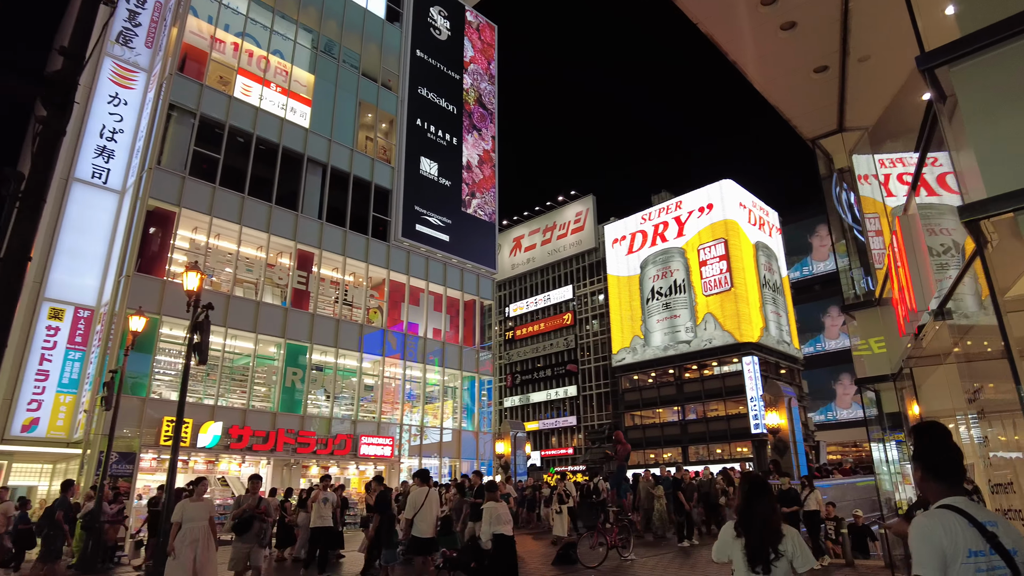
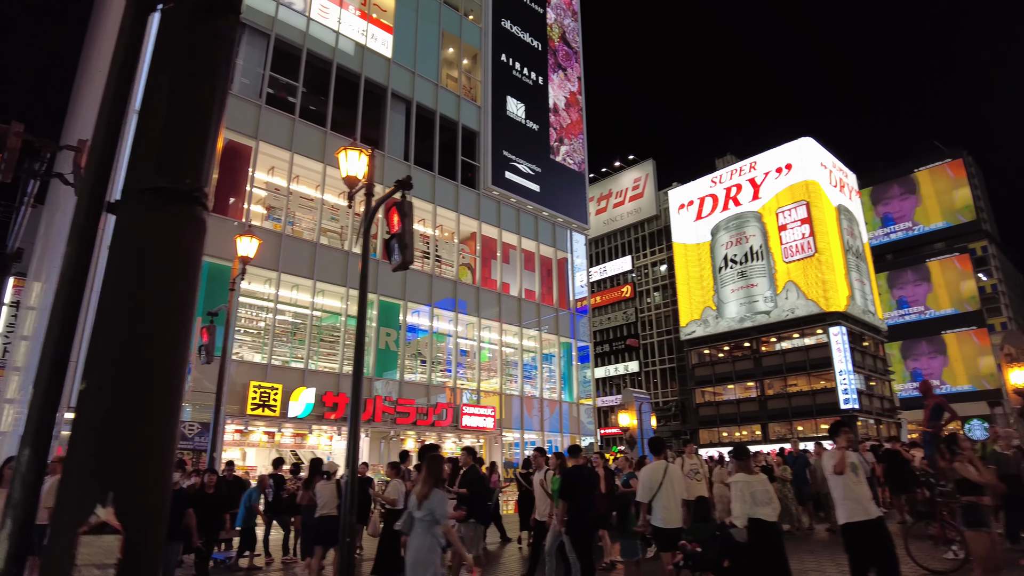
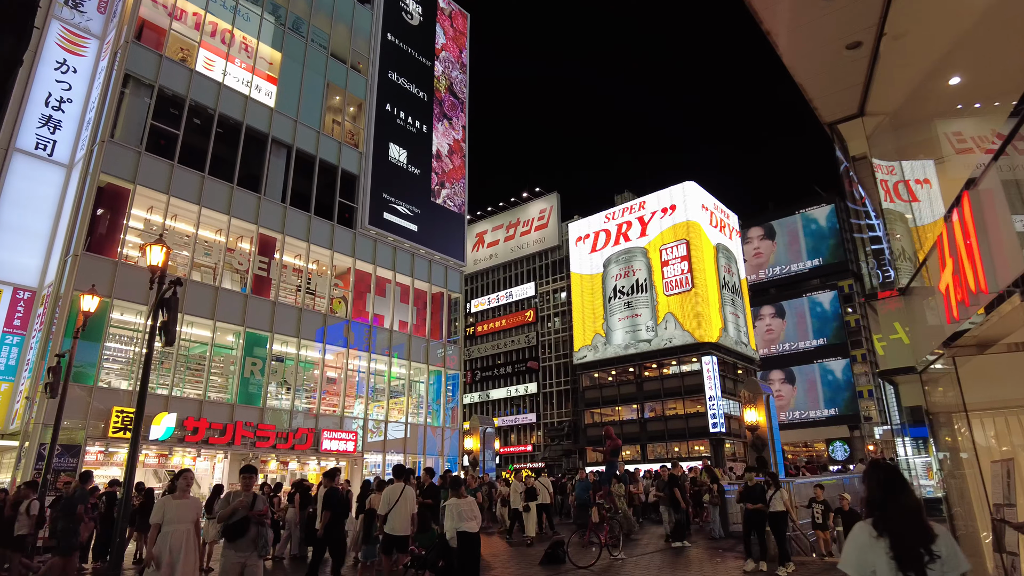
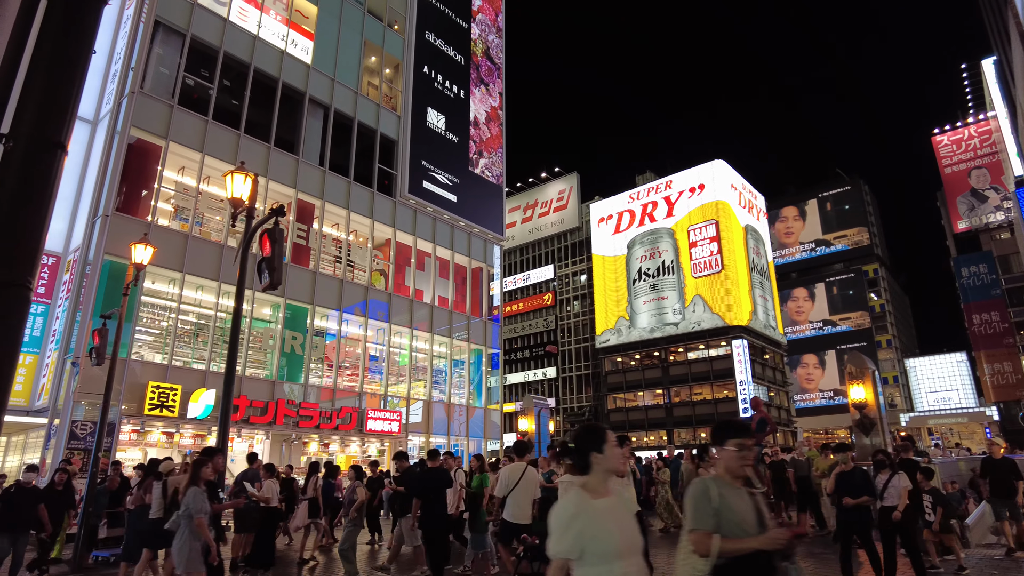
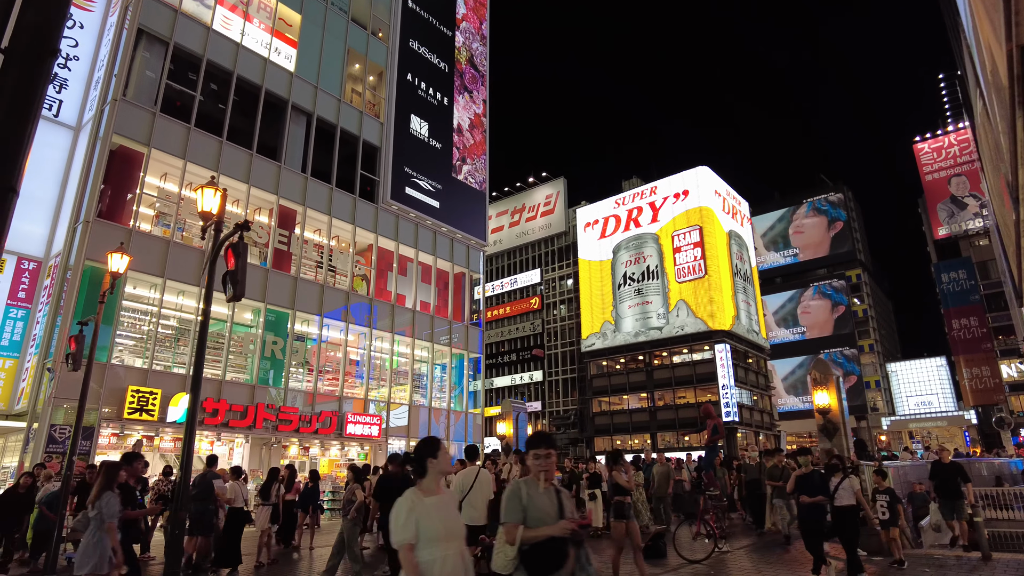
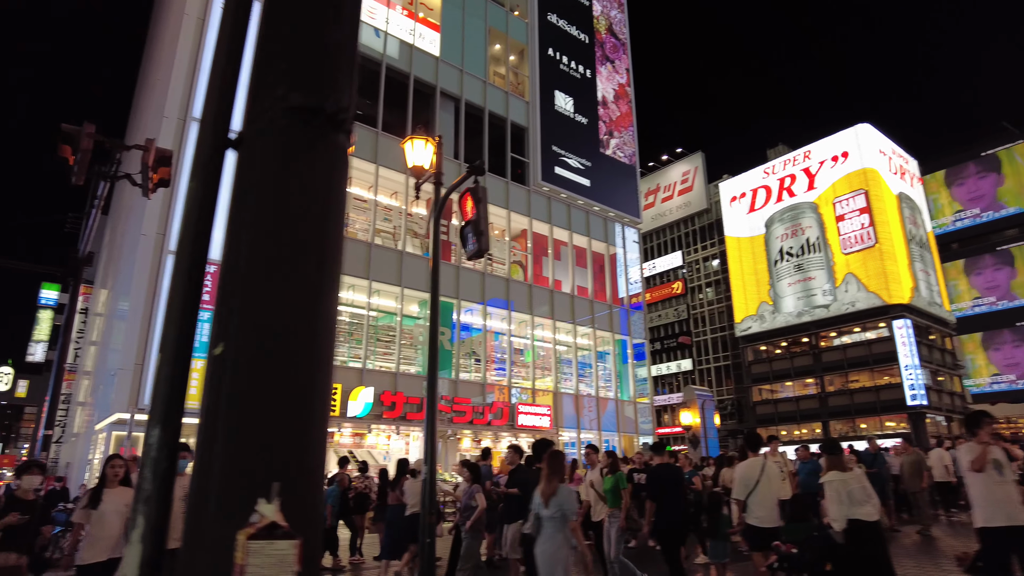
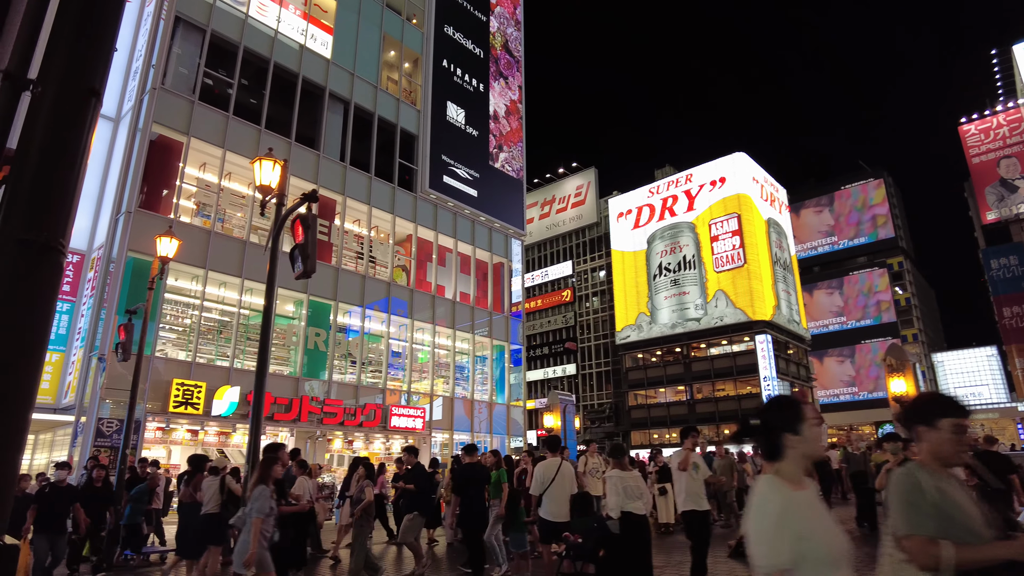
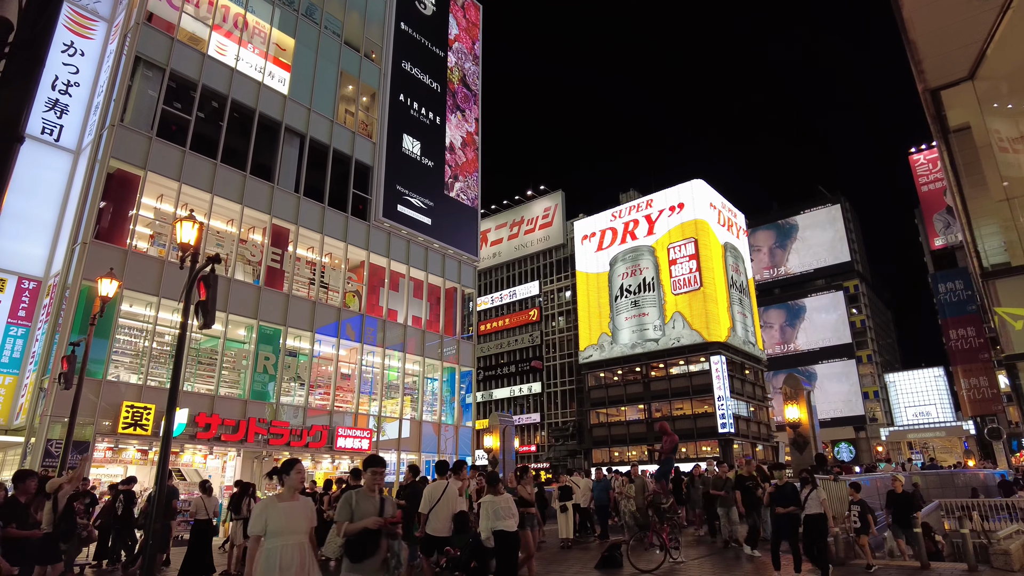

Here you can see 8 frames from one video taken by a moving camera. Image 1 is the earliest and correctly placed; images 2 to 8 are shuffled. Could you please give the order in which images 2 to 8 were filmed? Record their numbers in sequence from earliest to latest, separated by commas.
3, 8, 5, 4, 7, 2, 6
